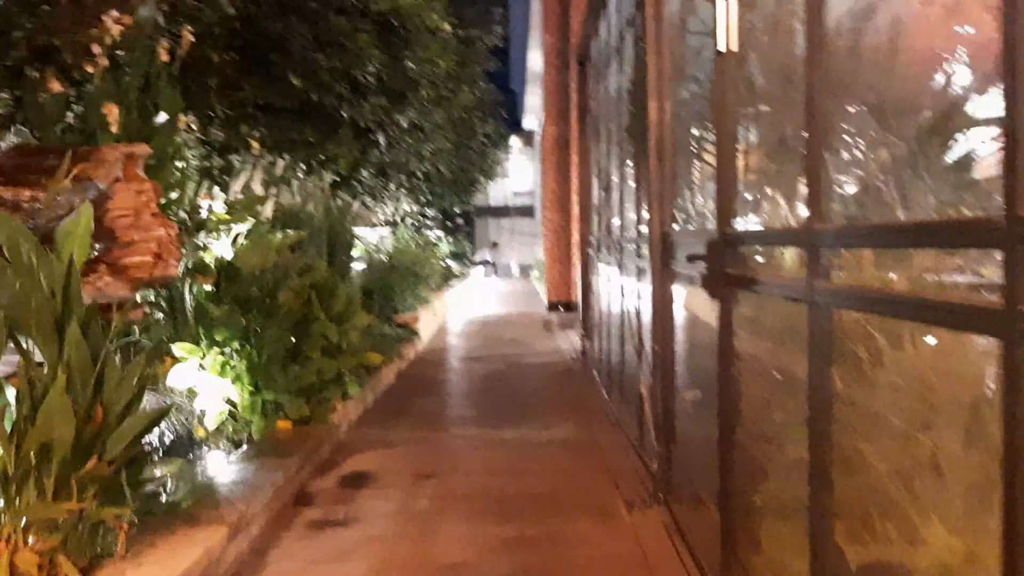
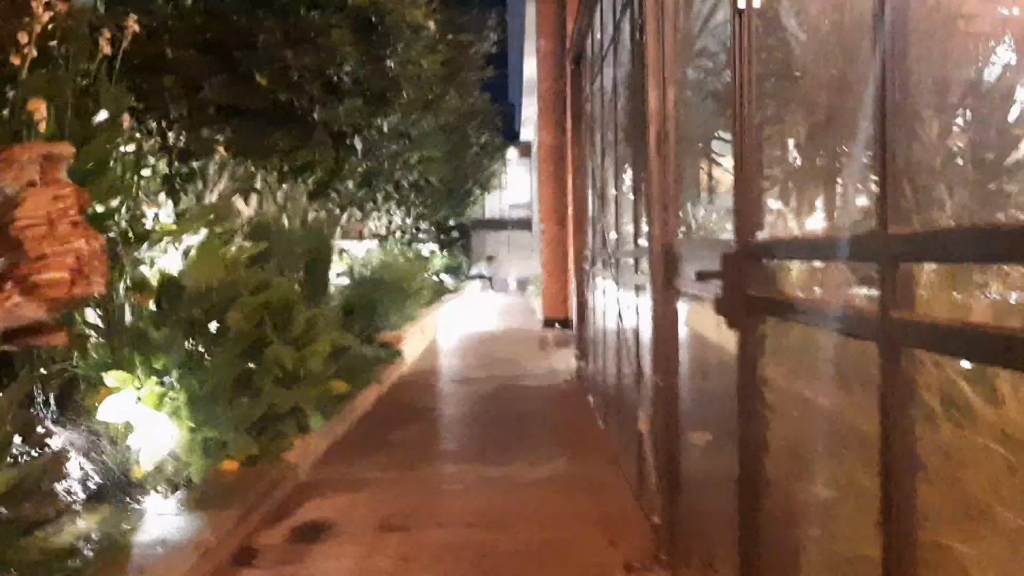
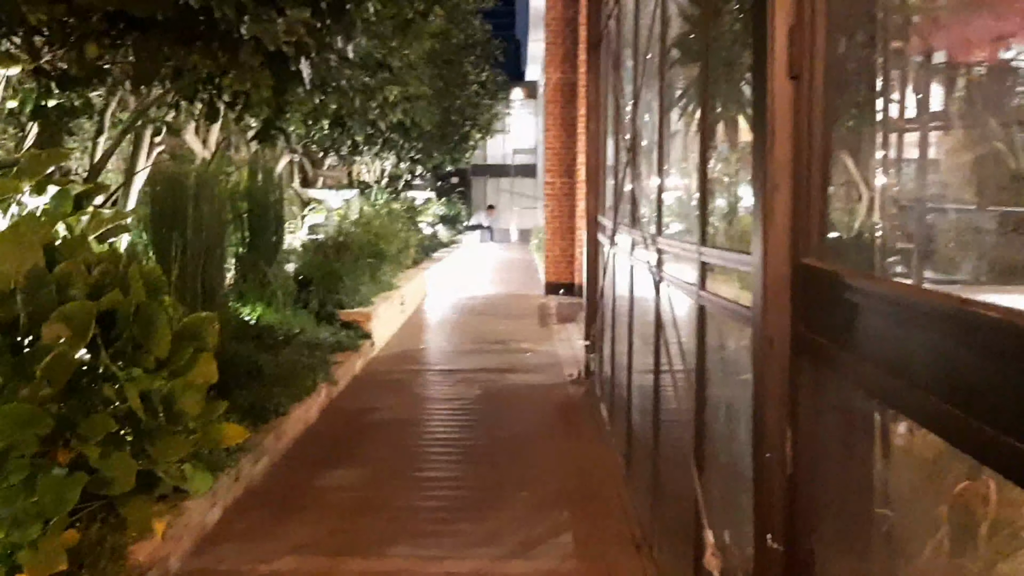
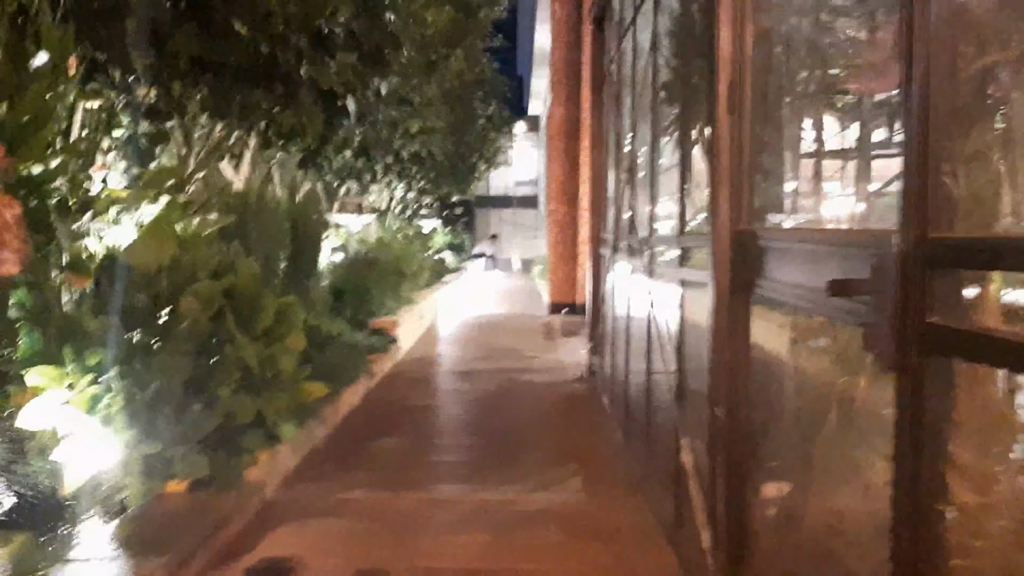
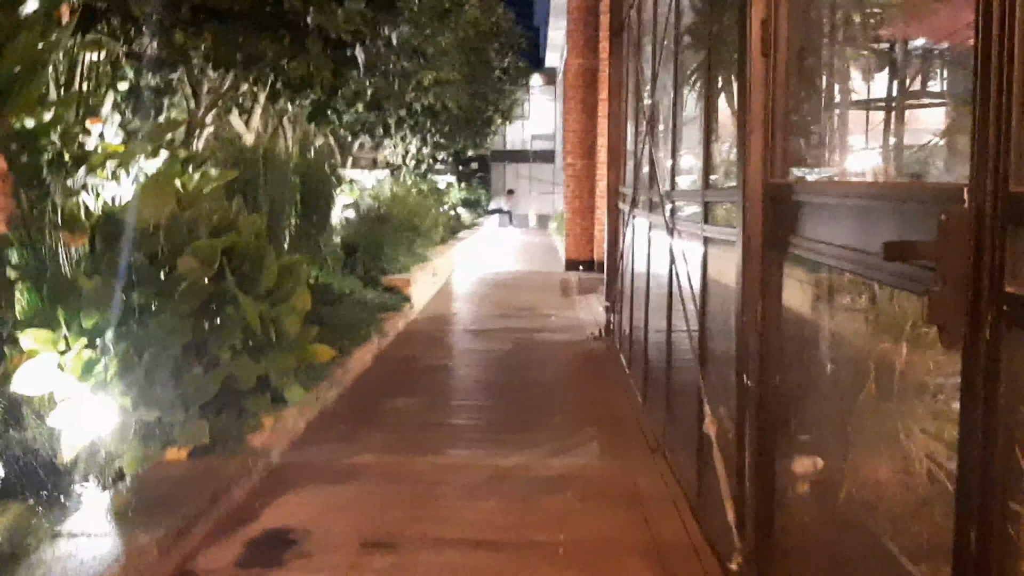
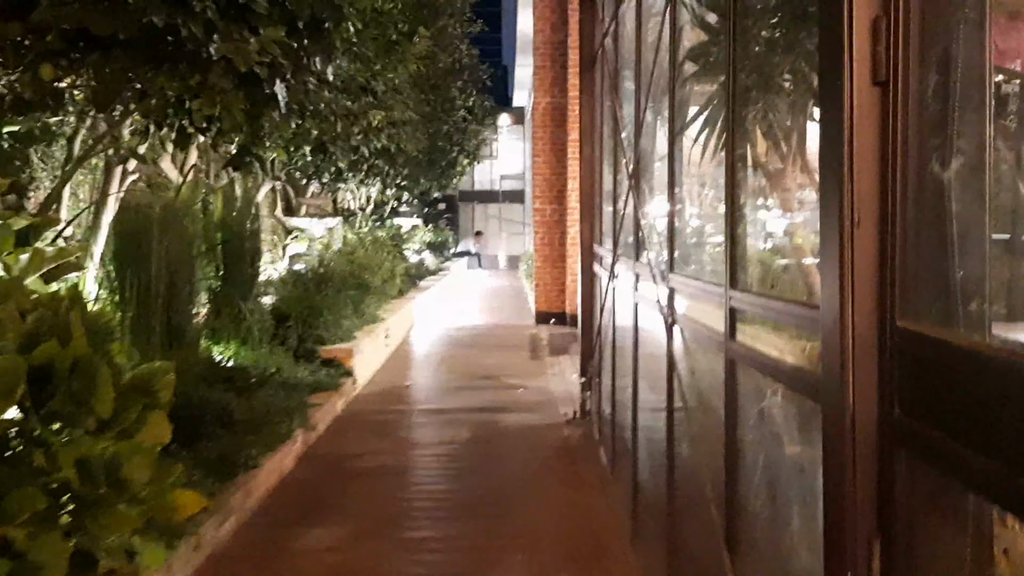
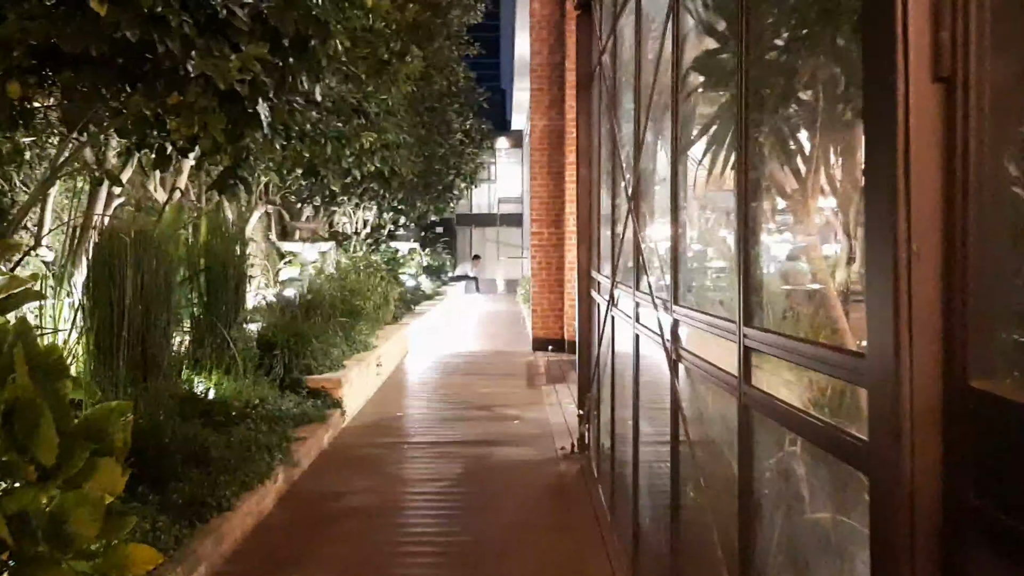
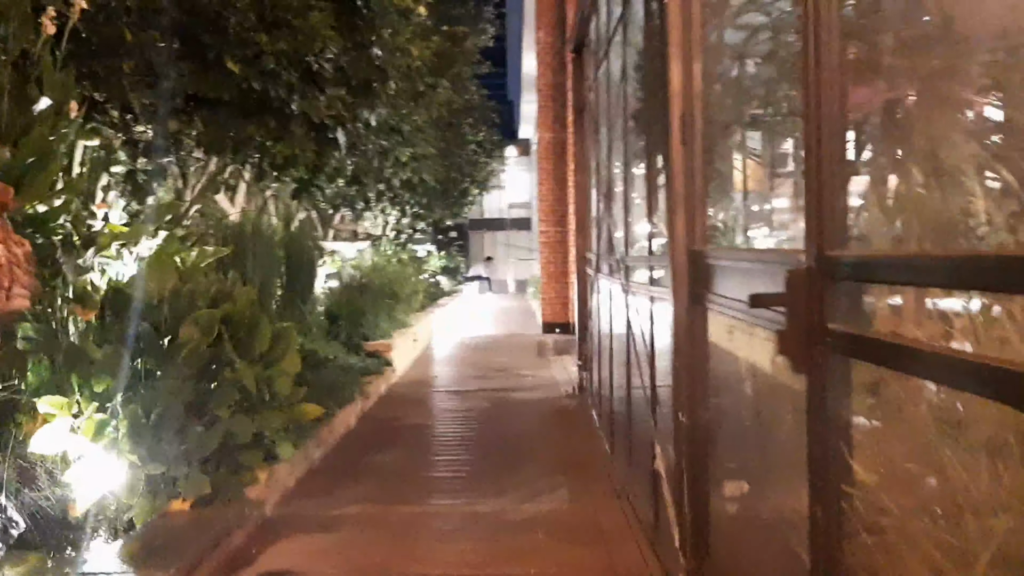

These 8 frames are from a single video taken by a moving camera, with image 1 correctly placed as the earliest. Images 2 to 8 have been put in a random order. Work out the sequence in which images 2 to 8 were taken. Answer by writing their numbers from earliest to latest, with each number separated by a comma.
2, 8, 4, 5, 3, 6, 7
